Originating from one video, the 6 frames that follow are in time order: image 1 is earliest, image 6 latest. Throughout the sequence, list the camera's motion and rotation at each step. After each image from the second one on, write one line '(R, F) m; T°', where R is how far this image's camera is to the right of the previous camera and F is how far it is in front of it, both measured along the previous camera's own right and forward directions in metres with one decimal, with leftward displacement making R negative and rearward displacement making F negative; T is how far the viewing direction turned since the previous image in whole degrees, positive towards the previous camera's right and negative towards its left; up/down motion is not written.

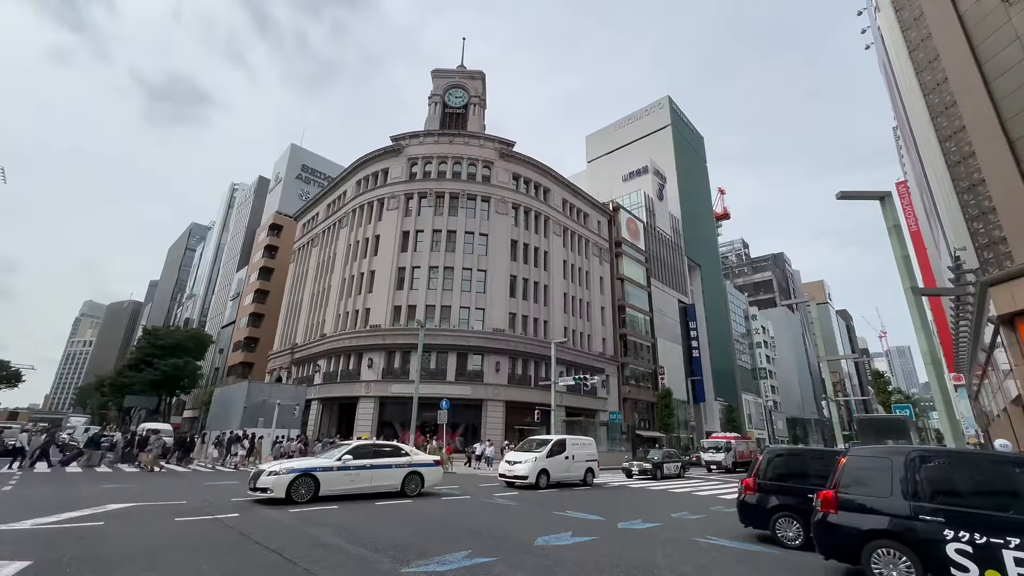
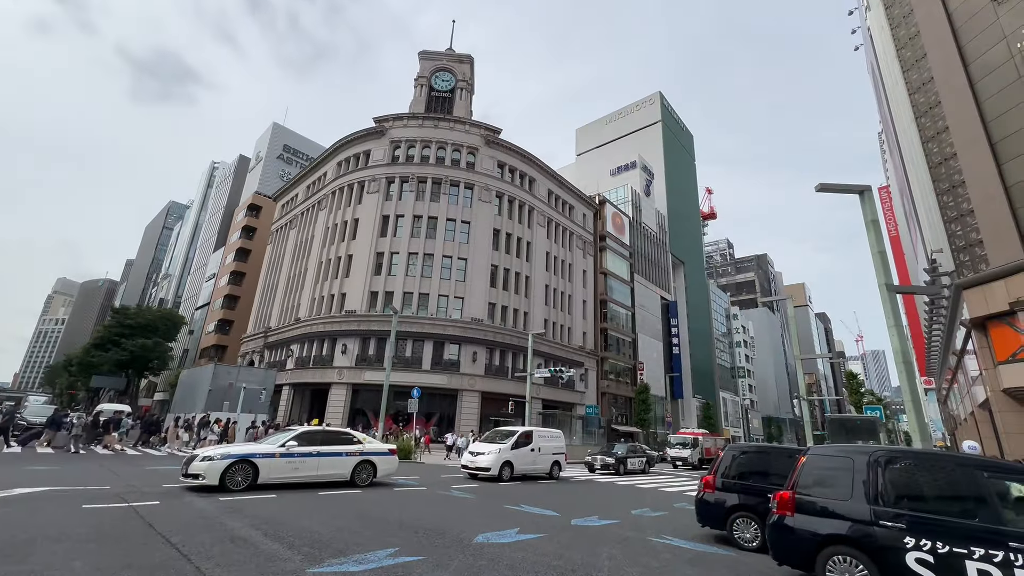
(+0.6, +0.6) m; +2°
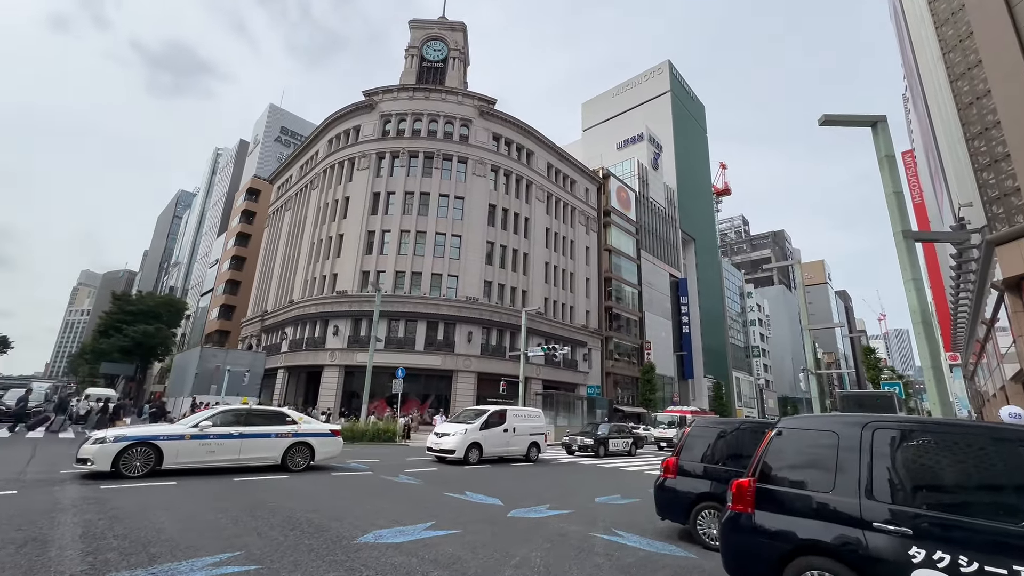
(+1.4, +1.5) m; -2°
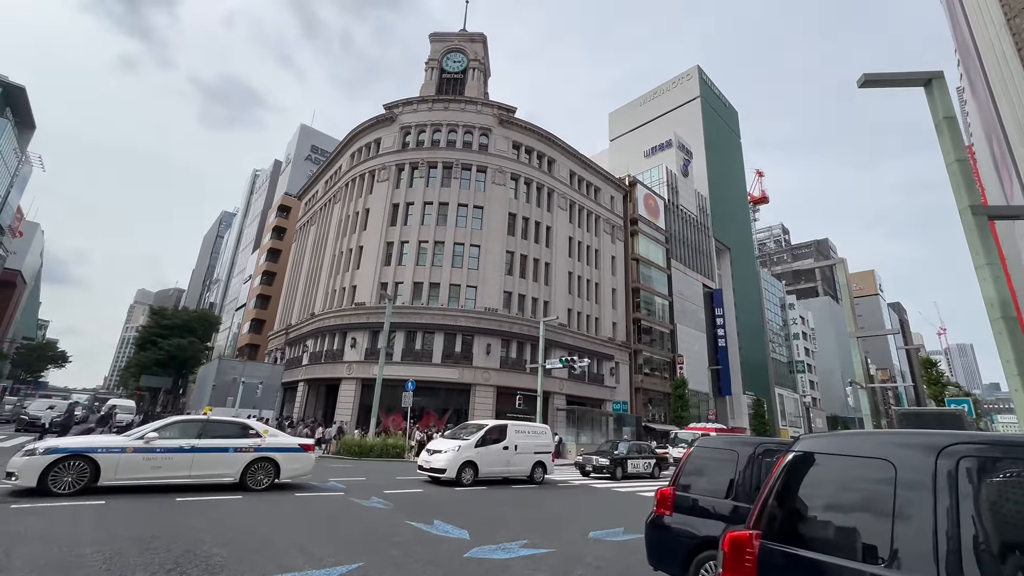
(+0.9, +1.3) m; -4°
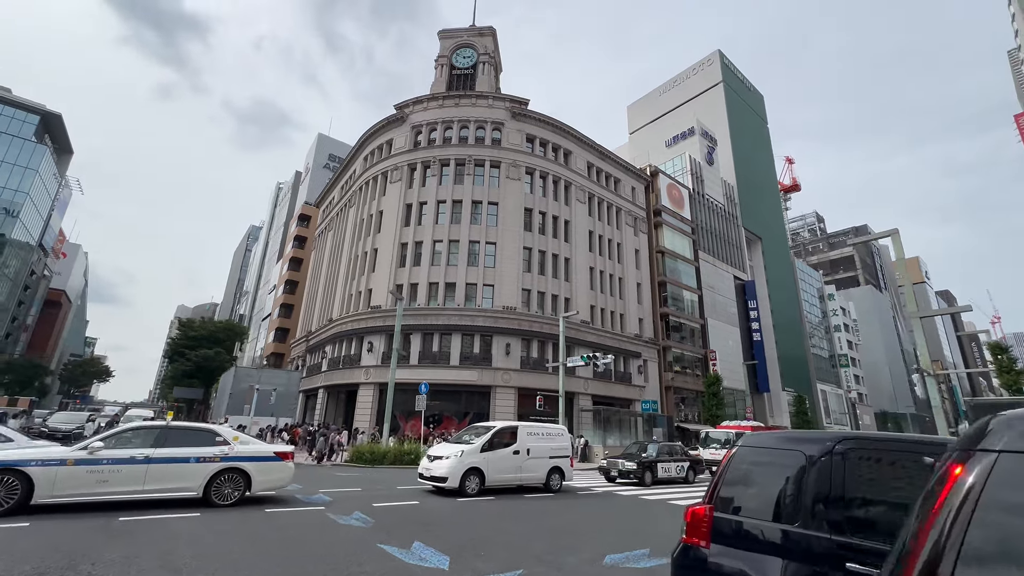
(+0.5, +1.4) m; -3°
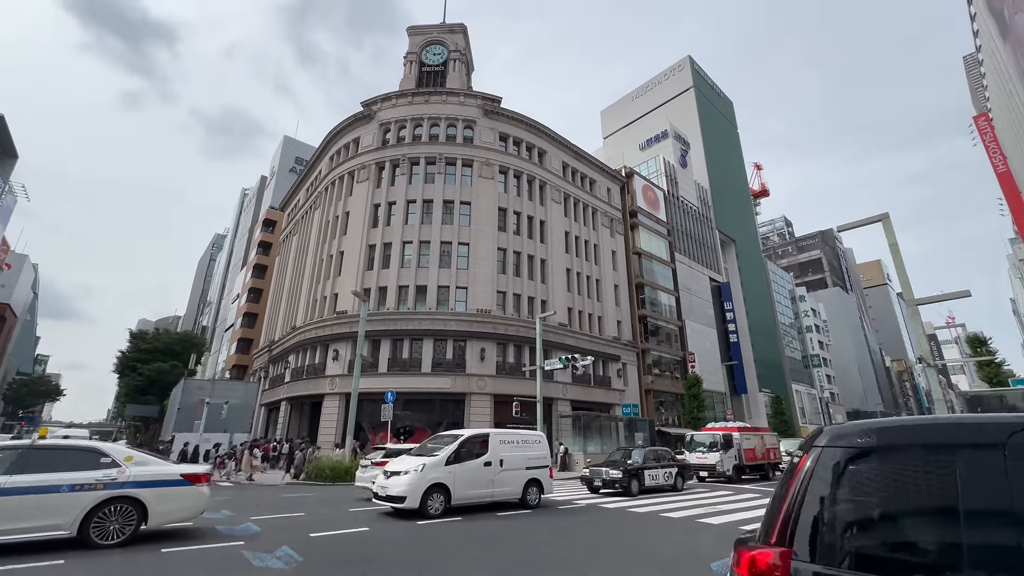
(+0.2, +1.4) m; +3°
